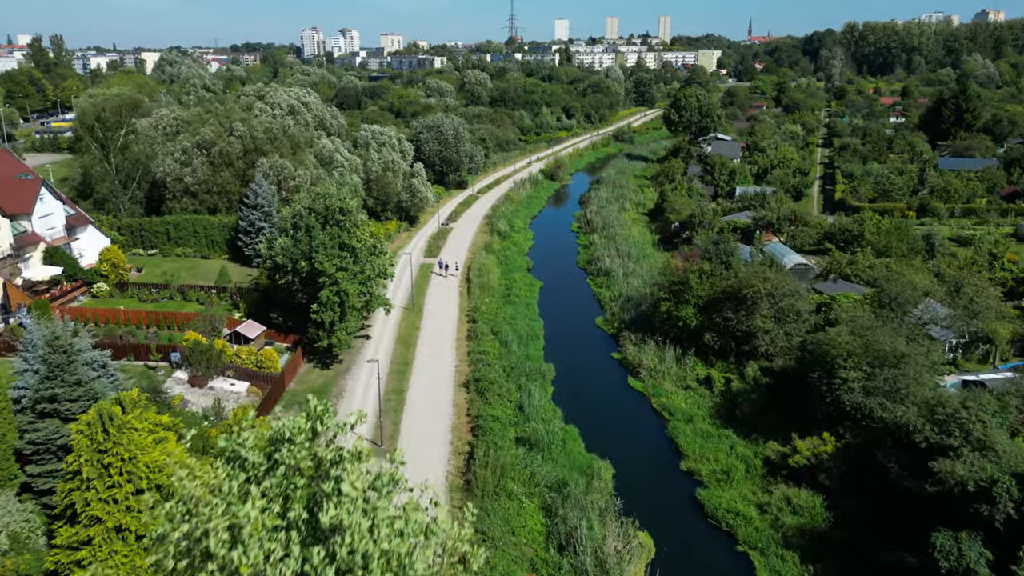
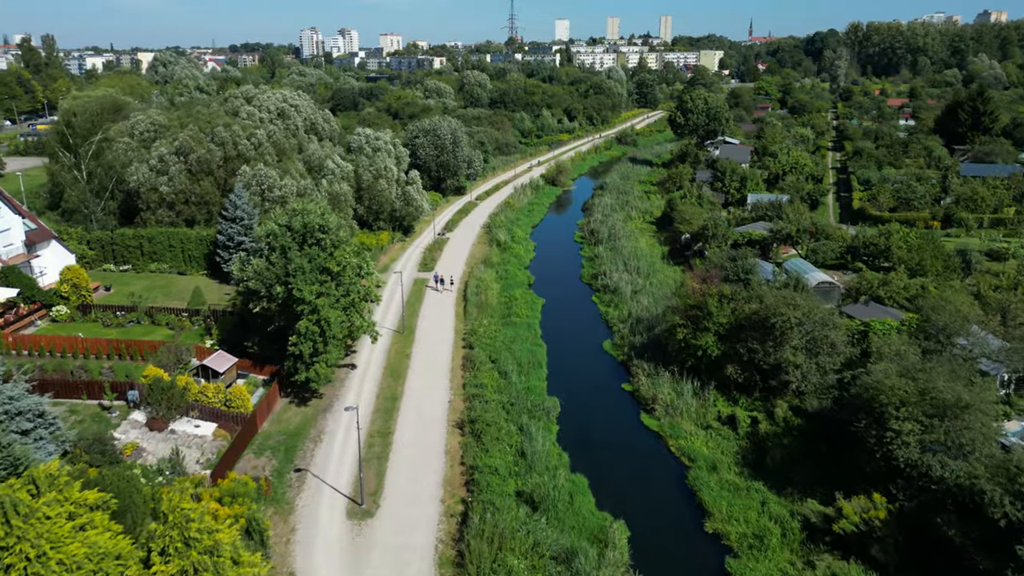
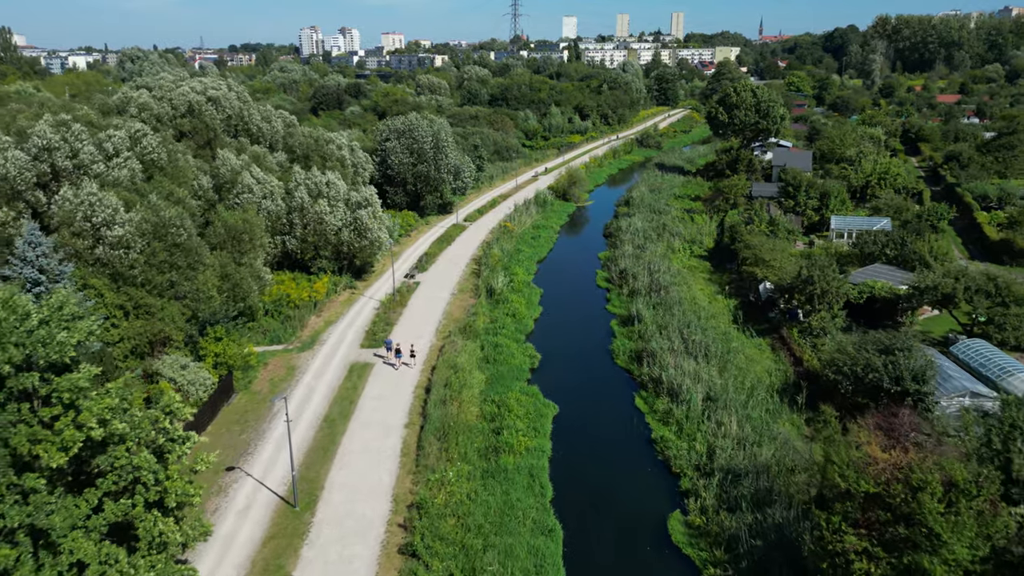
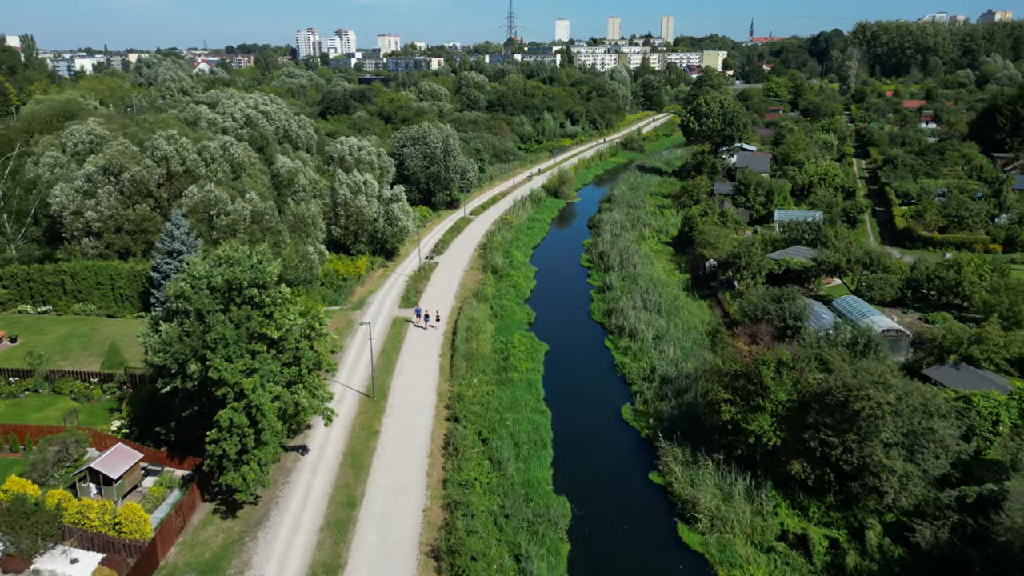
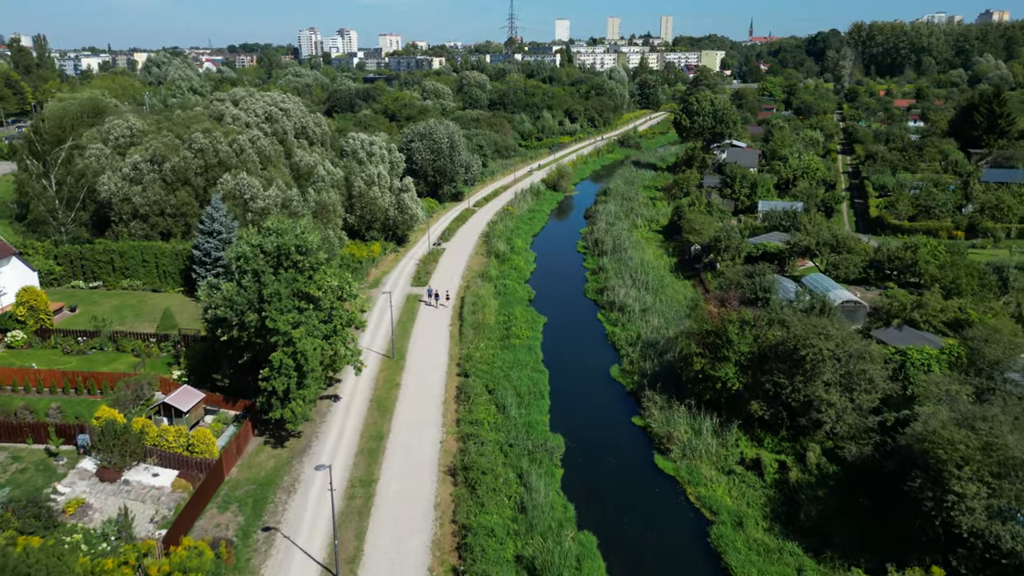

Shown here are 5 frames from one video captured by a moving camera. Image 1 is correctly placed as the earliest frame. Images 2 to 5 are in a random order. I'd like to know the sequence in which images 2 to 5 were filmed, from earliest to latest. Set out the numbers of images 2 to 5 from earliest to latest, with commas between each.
2, 5, 4, 3
